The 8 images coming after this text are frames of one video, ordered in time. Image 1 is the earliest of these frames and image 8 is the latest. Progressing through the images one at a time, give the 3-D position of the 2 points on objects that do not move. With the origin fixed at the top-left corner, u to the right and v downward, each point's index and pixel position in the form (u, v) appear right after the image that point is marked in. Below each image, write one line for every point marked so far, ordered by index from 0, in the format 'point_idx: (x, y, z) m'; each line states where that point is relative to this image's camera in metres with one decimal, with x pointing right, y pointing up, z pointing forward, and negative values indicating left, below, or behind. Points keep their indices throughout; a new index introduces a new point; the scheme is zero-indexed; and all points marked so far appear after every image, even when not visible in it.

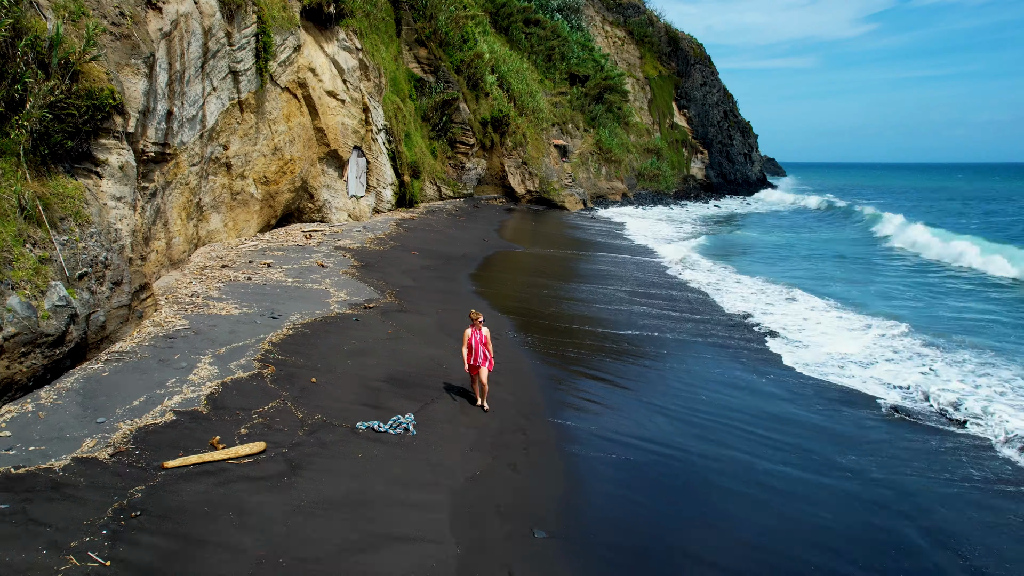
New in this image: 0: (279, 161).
0: (-3.2, +1.7, +13.0) m
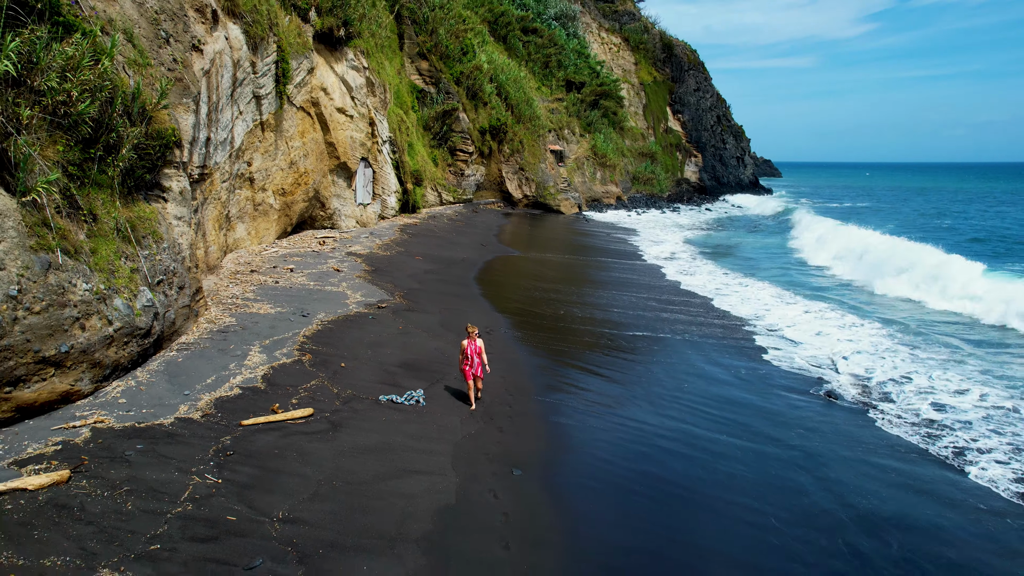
0: (-3.2, +1.7, +14.4) m
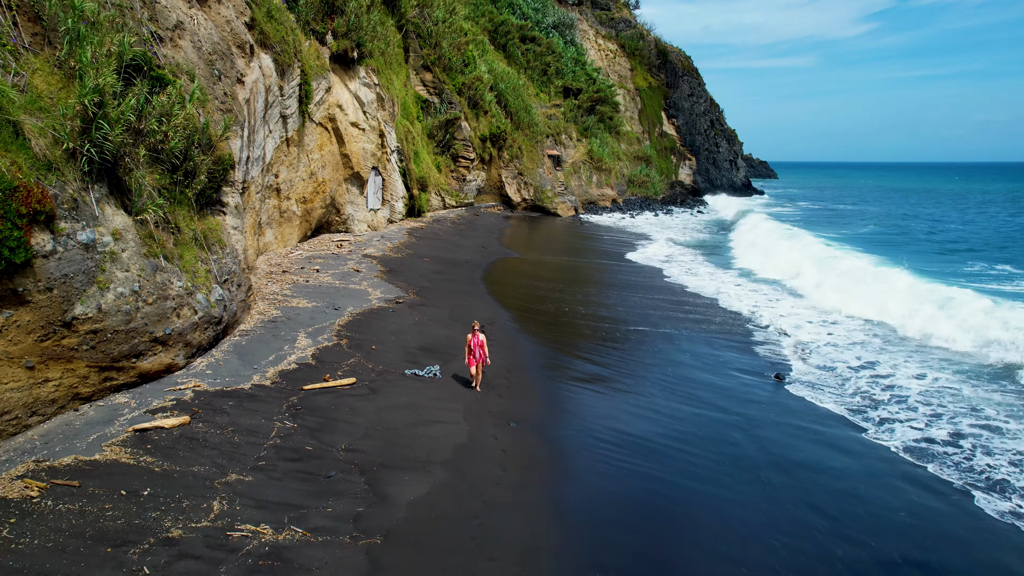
0: (-3.3, +1.7, +16.0) m
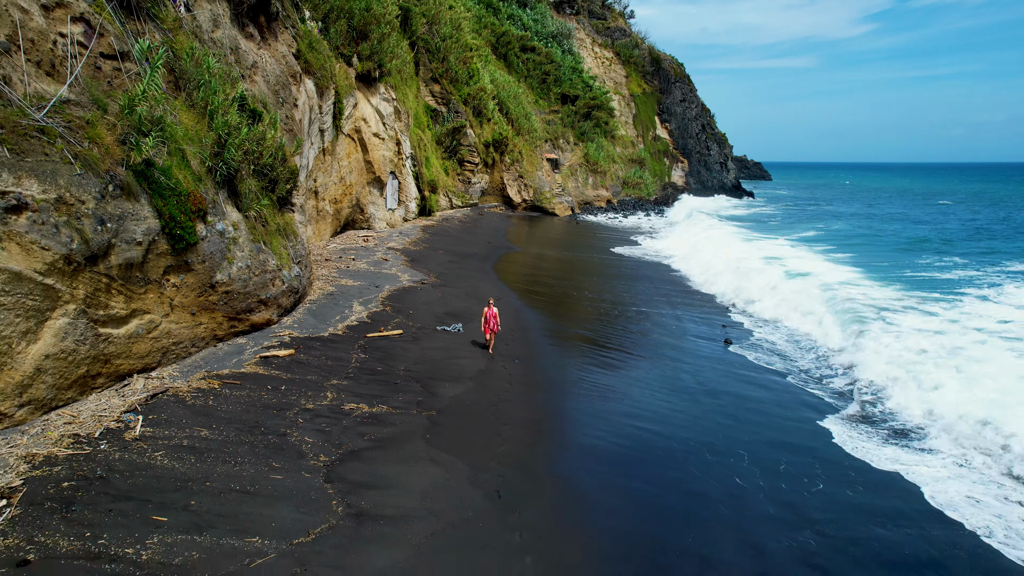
0: (-3.2, +2.0, +18.6) m
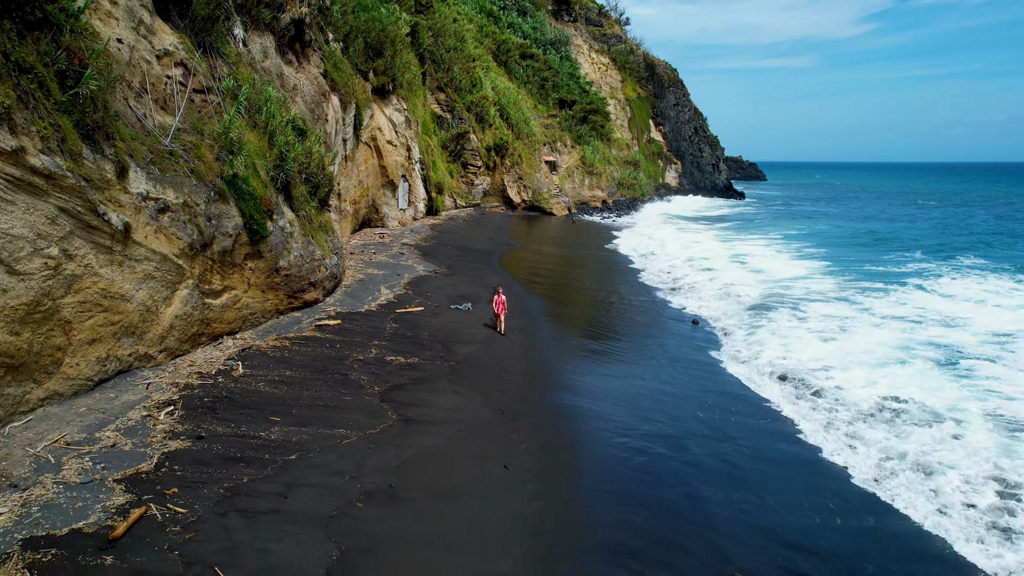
0: (-3.2, +2.1, +20.8) m
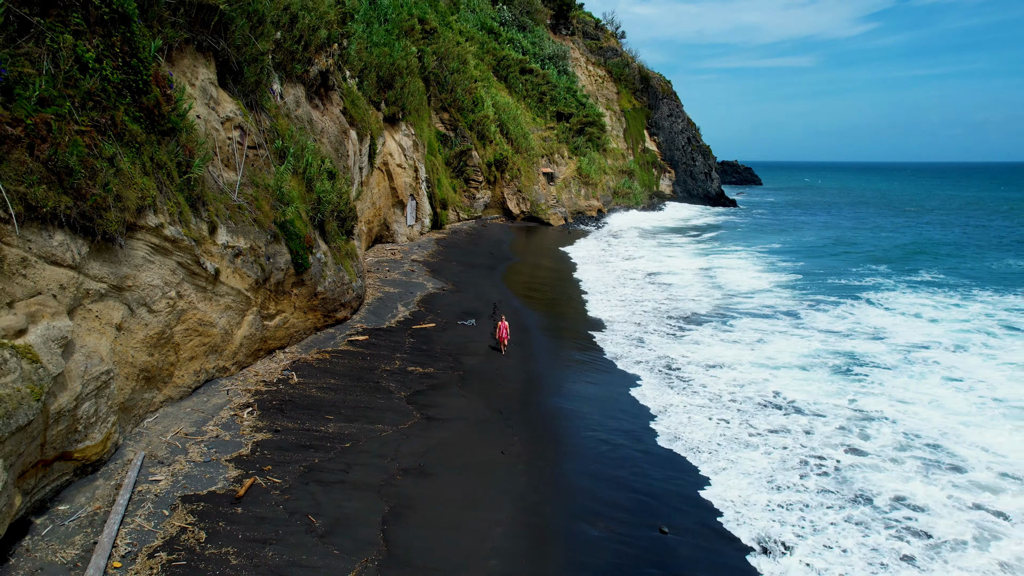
0: (-3.3, +1.9, +22.9) m
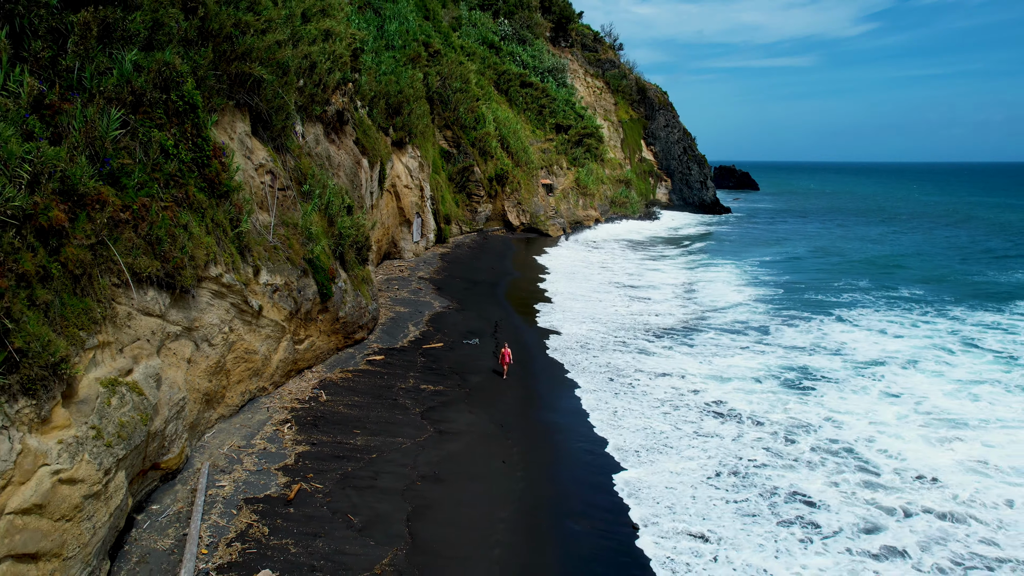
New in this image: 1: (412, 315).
0: (-3.3, +1.5, +24.5) m
1: (-1.9, -0.5, +17.7) m
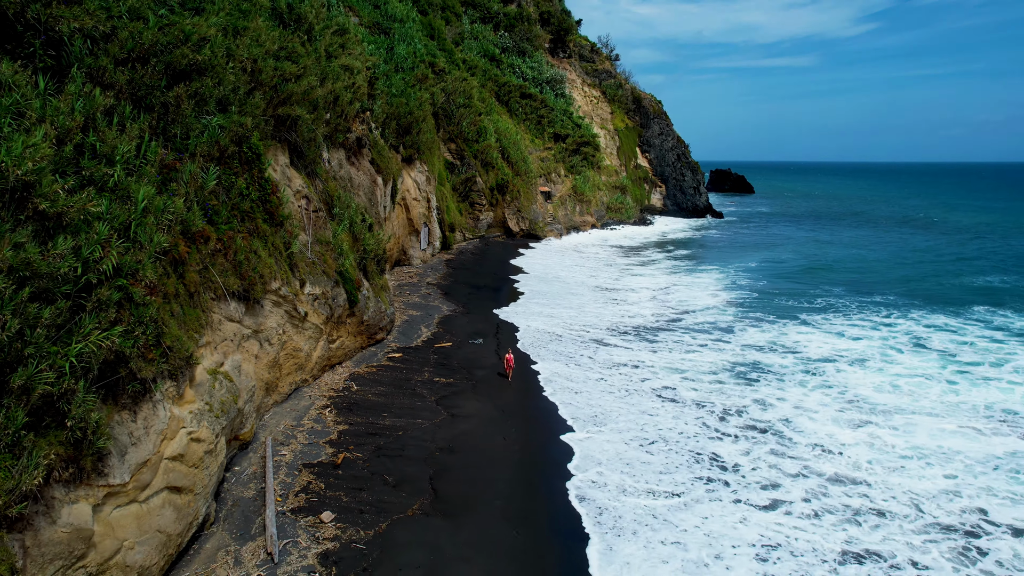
0: (-3.3, +1.4, +26.8) m
1: (-1.9, -0.6, +20.0) m
